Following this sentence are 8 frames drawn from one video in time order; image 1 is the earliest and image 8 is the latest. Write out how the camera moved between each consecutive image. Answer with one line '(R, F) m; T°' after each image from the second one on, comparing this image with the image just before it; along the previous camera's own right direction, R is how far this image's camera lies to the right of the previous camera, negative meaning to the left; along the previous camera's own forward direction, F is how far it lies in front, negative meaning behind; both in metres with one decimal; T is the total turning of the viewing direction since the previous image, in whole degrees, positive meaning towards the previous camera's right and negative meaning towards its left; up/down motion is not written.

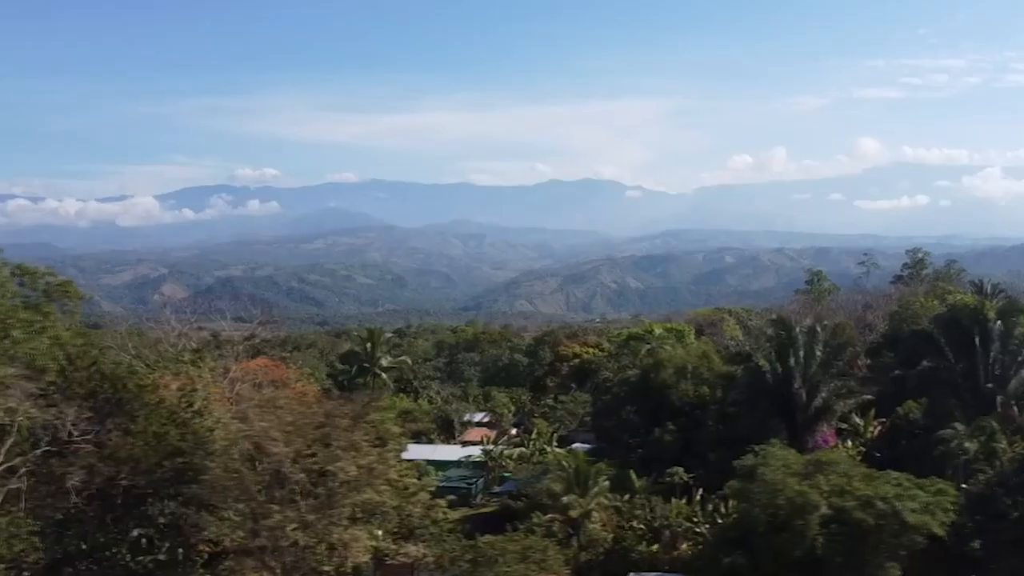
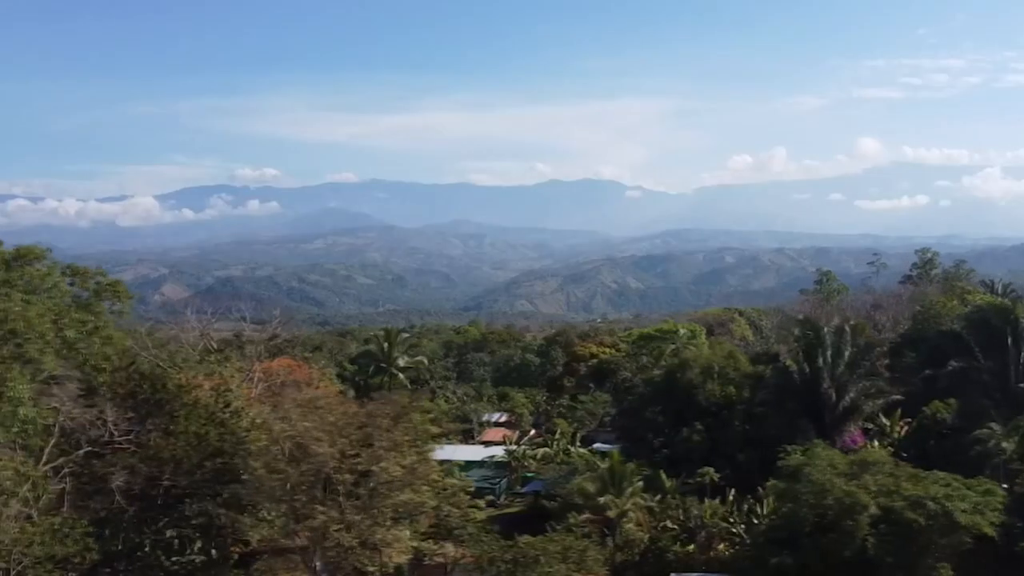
(-0.6, 0.0) m; 0°
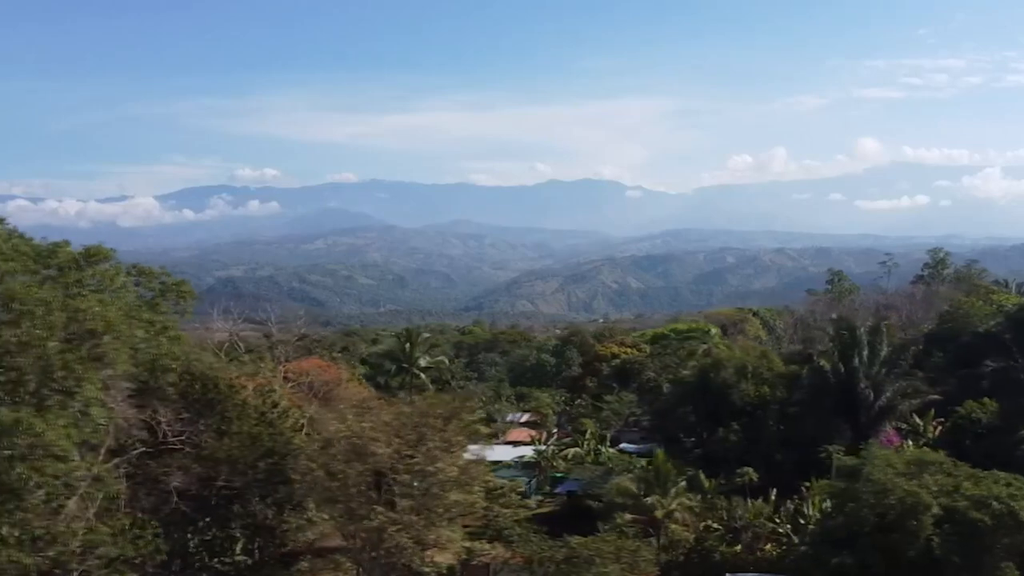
(-0.8, 0.0) m; 0°
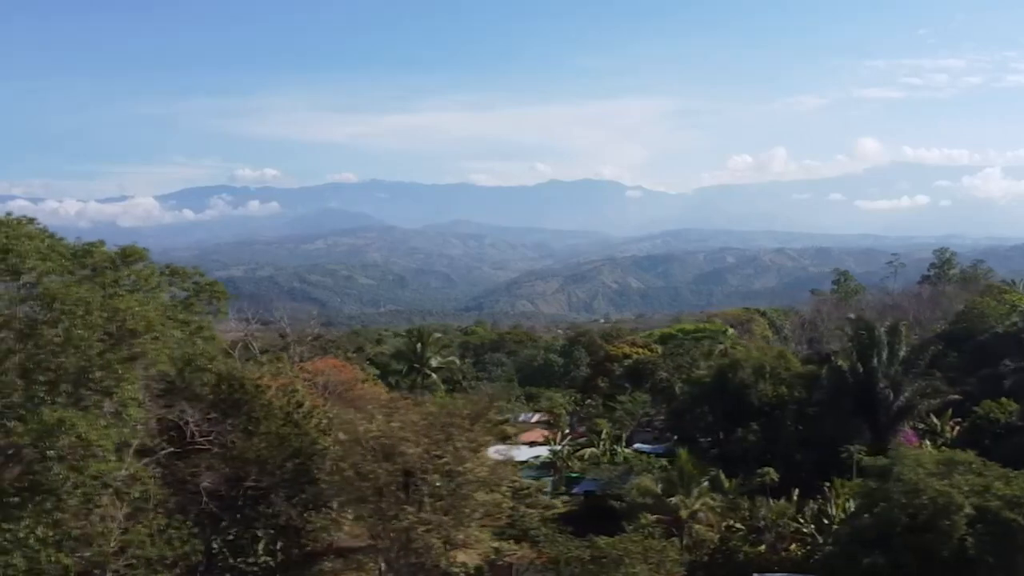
(-0.4, 0.0) m; 0°
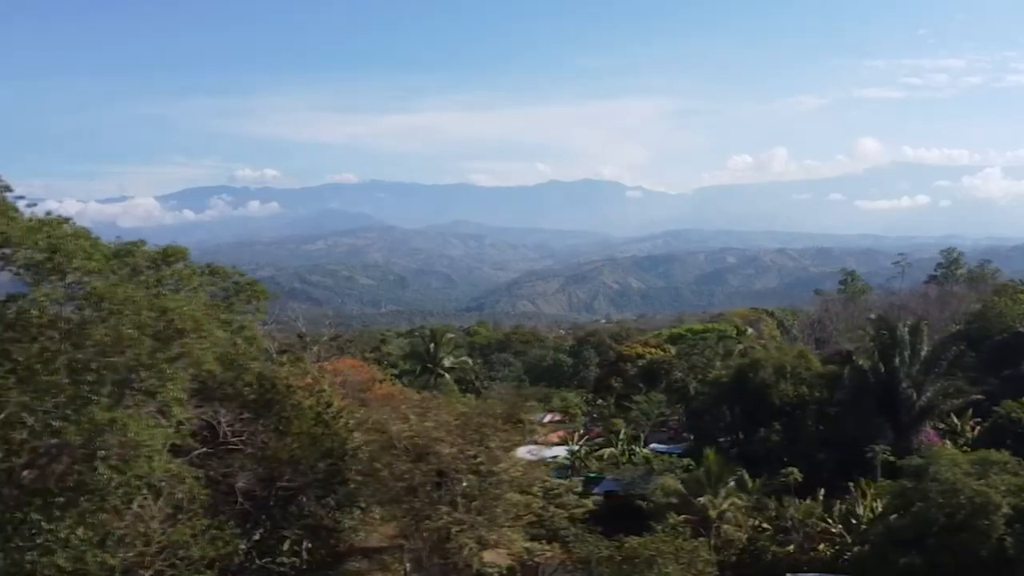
(-0.5, 0.0) m; 0°
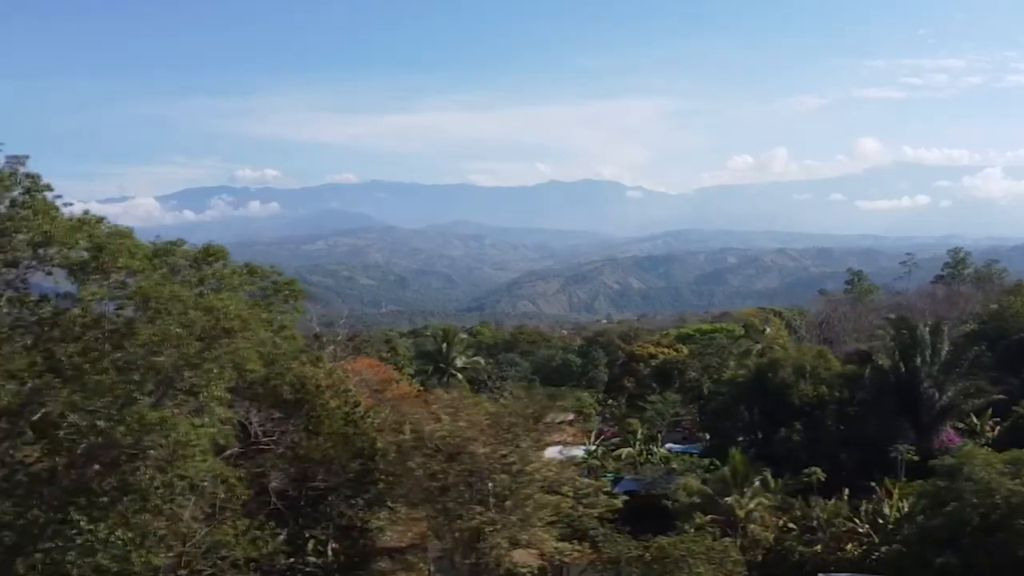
(-0.5, 0.0) m; 0°
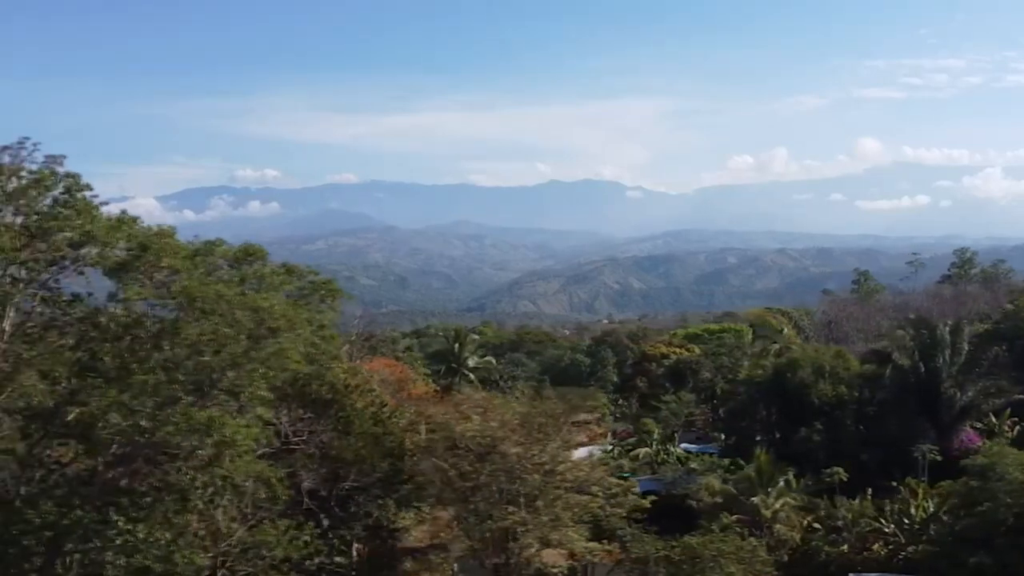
(-0.4, 0.0) m; 0°
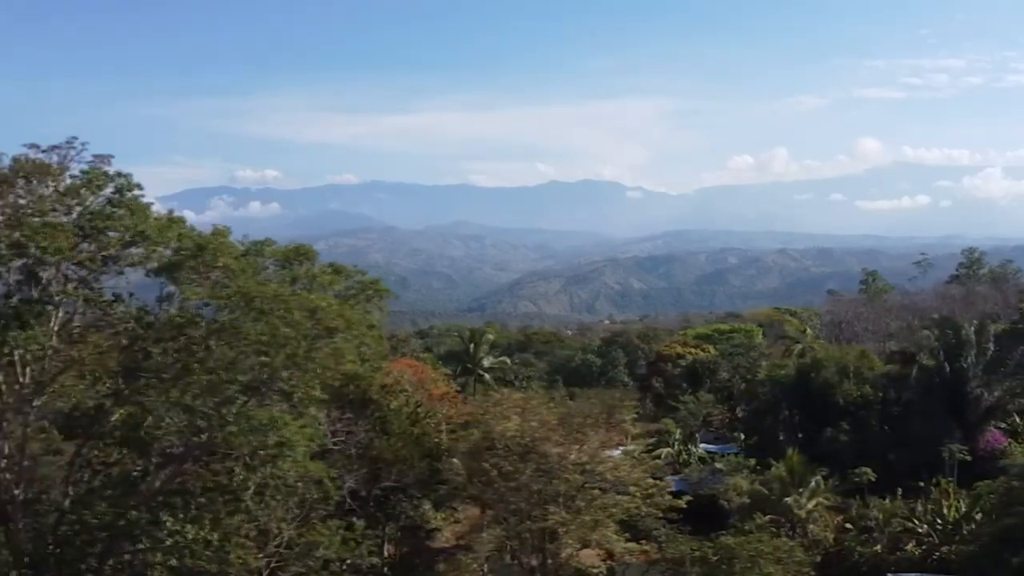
(-0.6, 0.0) m; 0°
